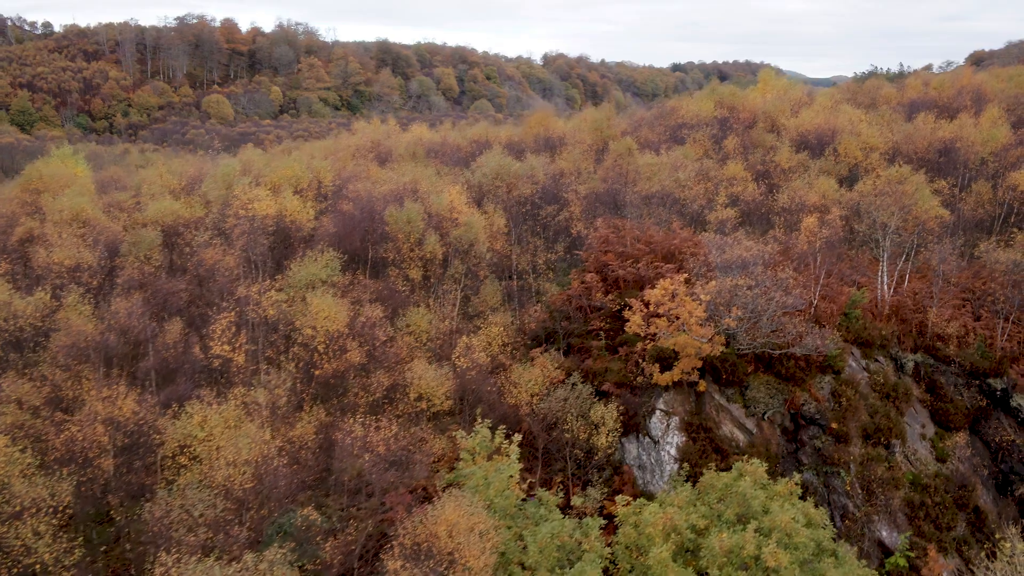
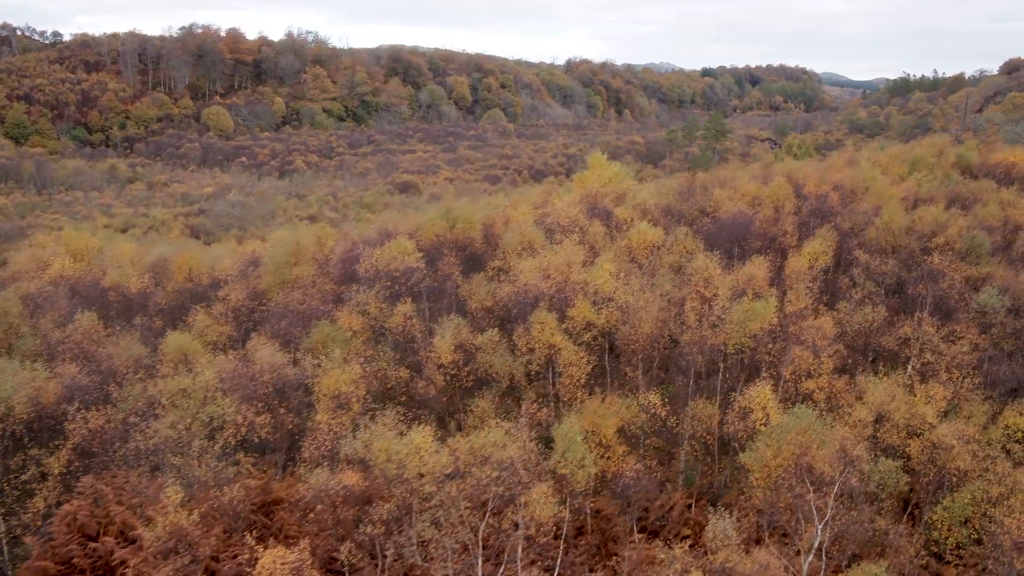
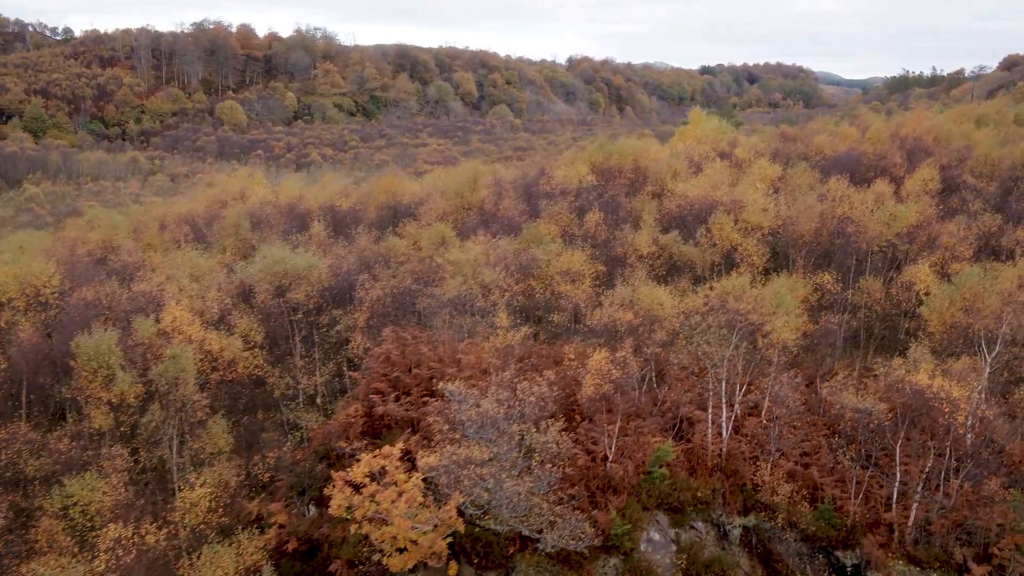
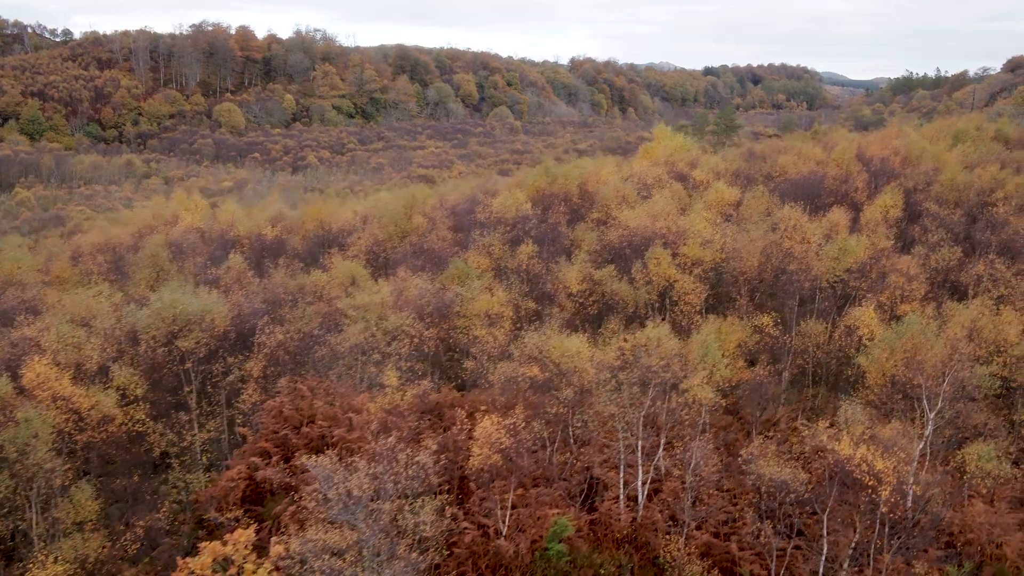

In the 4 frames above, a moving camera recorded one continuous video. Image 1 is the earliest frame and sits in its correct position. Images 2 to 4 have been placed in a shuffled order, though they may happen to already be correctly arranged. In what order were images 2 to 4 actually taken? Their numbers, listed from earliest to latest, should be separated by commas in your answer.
3, 4, 2
